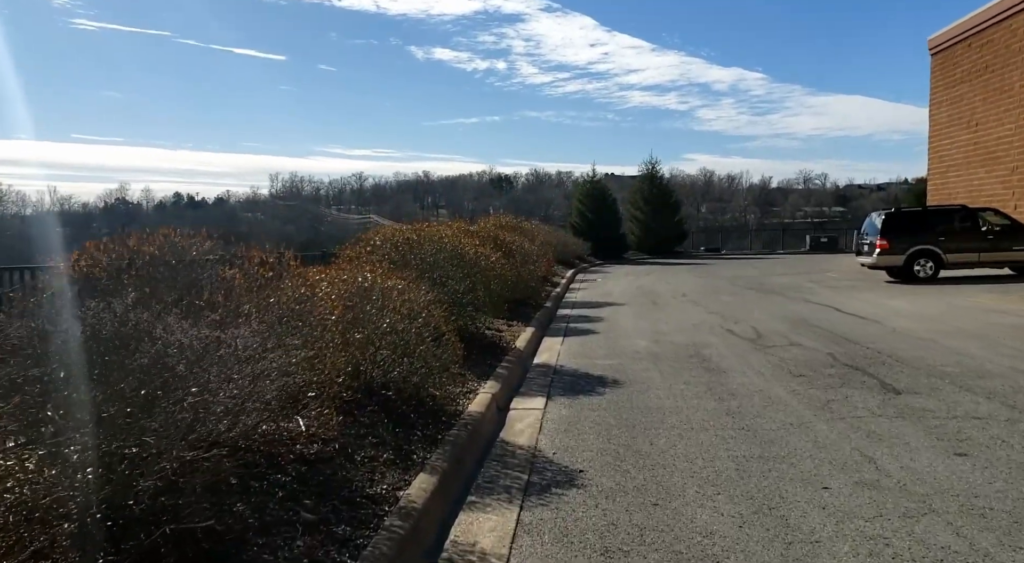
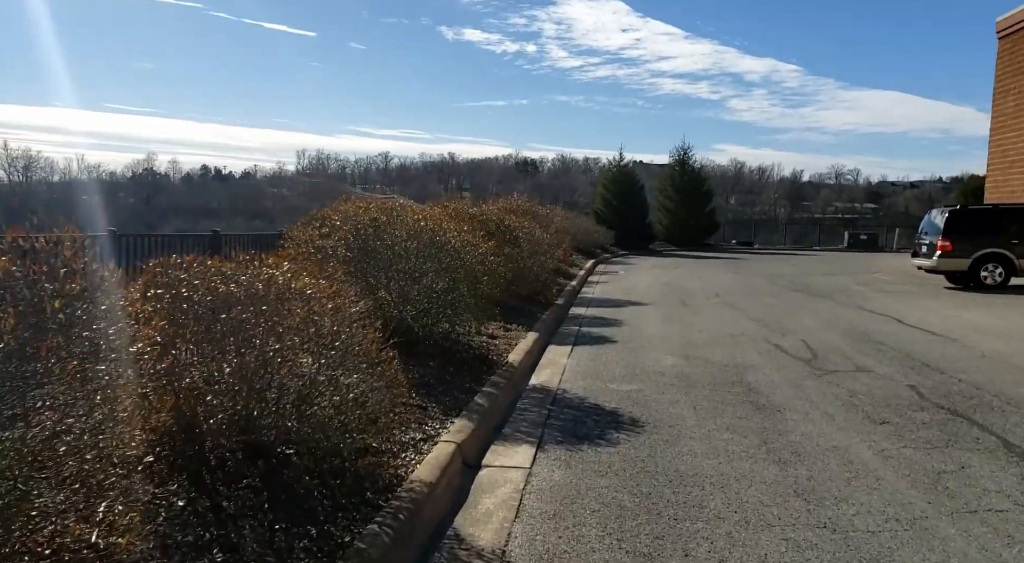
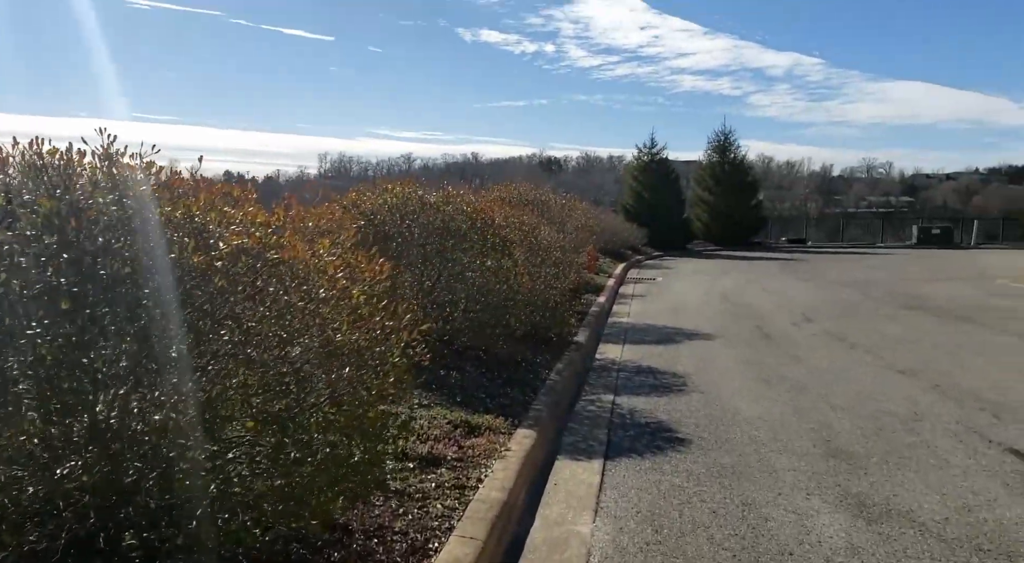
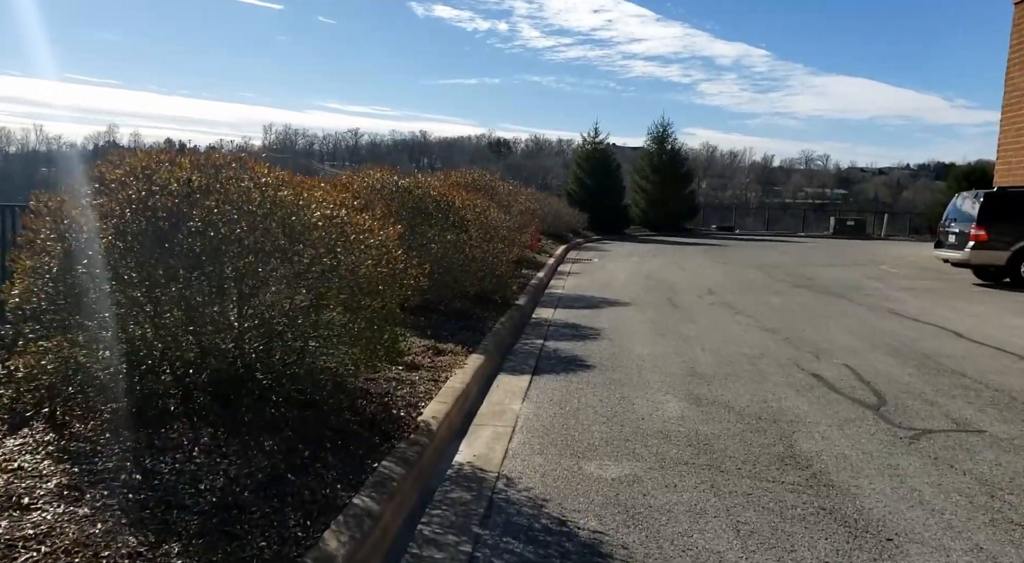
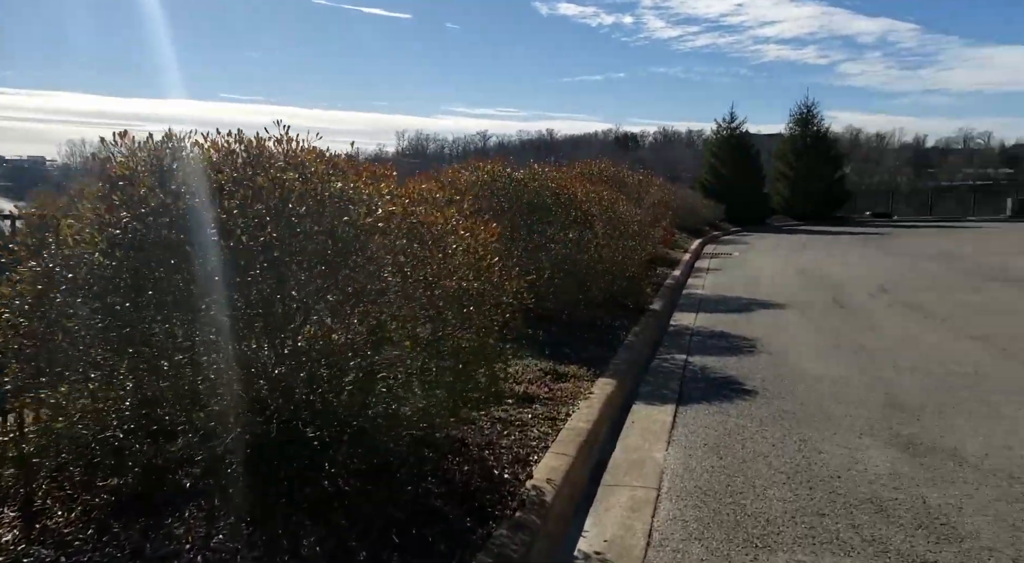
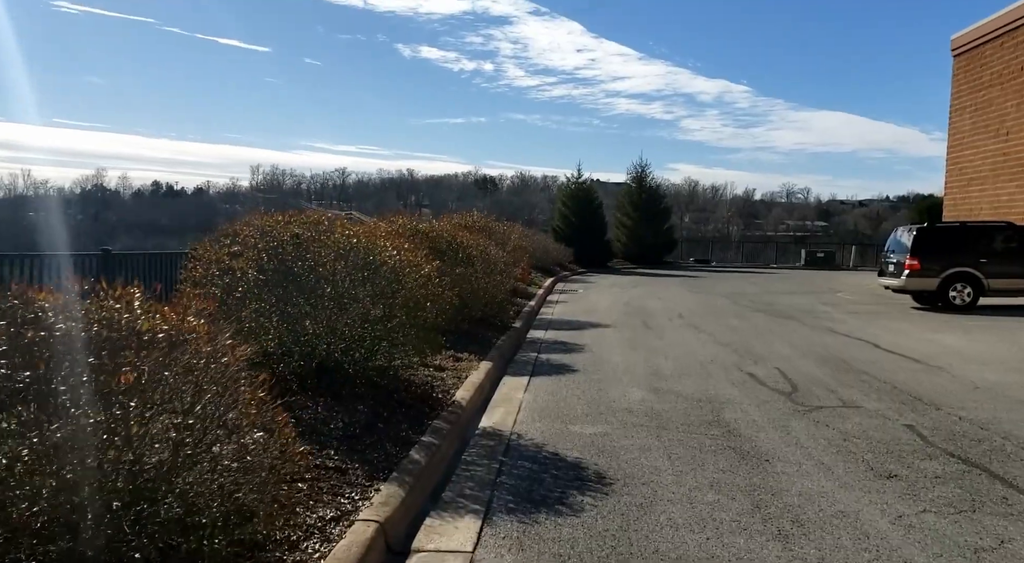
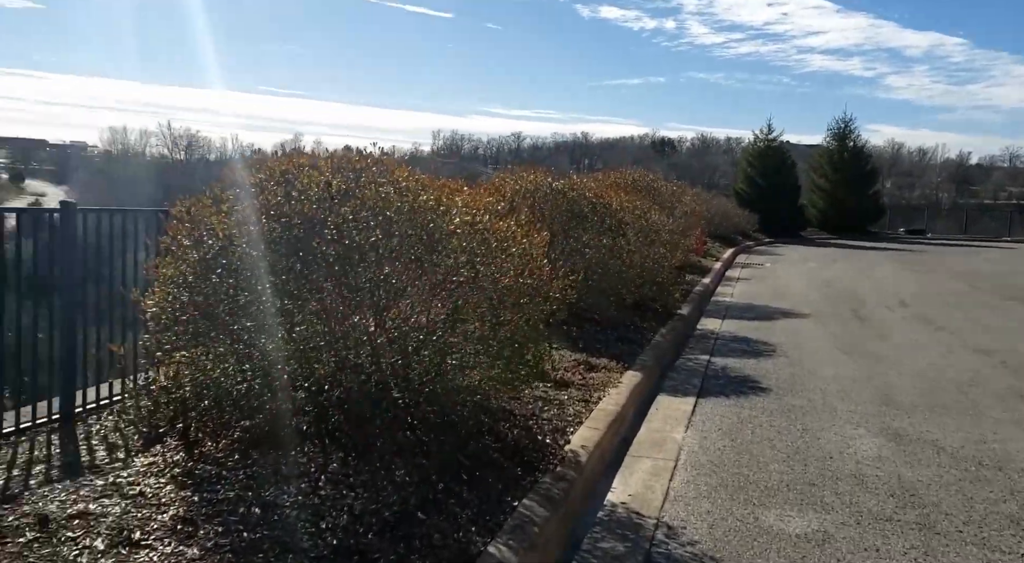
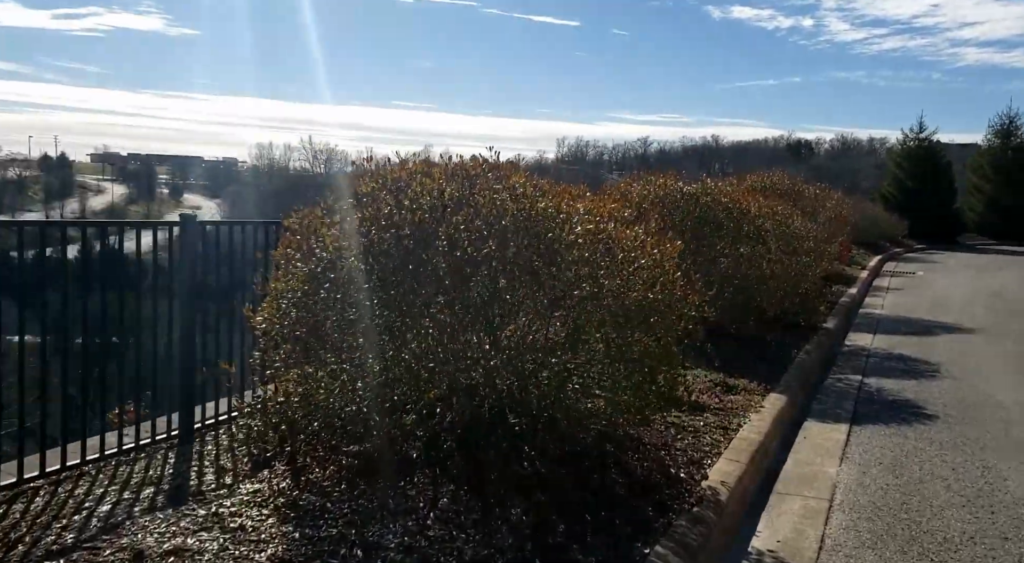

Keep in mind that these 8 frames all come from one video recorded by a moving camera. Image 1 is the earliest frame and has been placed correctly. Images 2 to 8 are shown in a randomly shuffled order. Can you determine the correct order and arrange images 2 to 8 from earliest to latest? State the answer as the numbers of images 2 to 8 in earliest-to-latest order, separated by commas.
2, 6, 4, 7, 8, 5, 3
